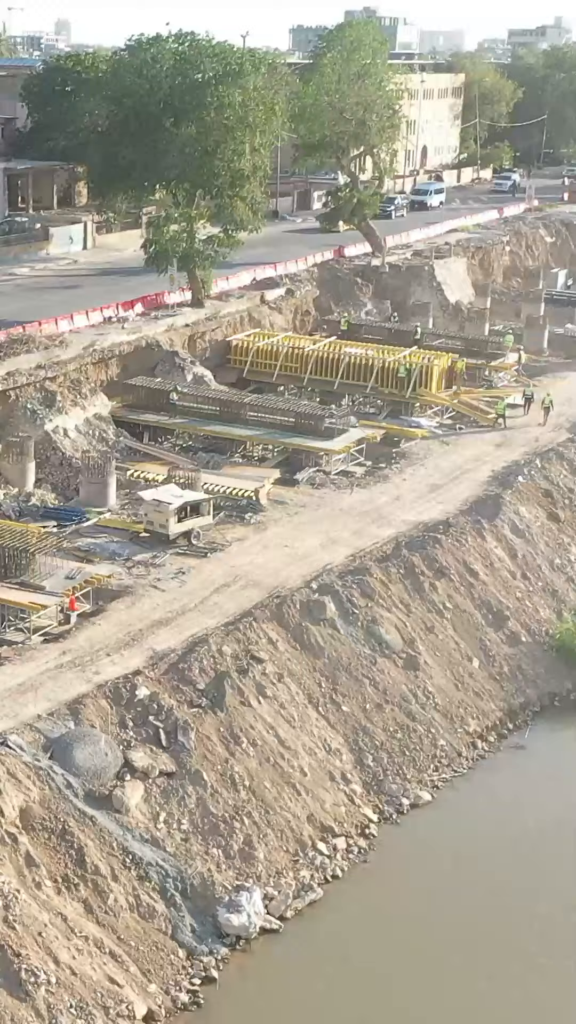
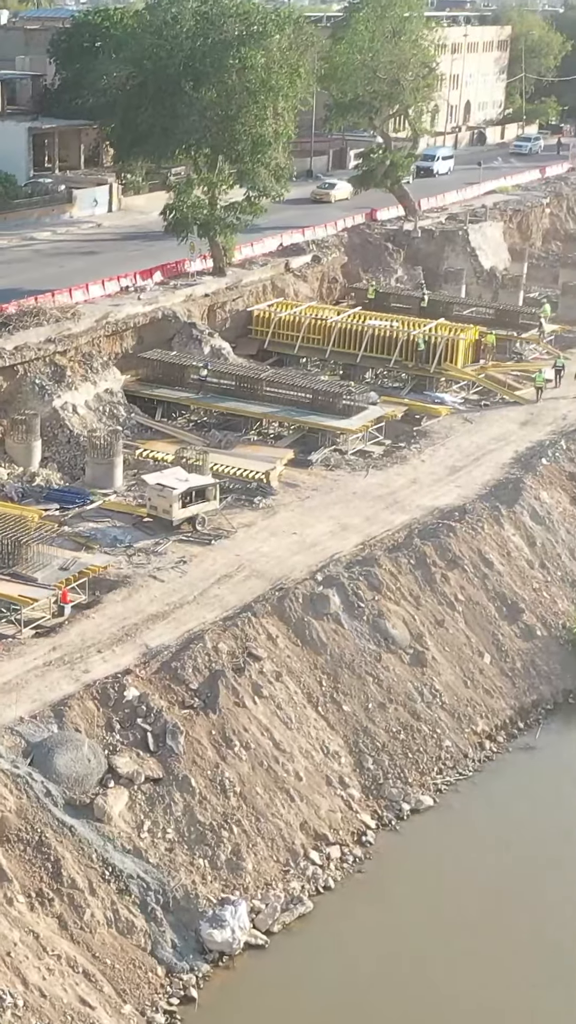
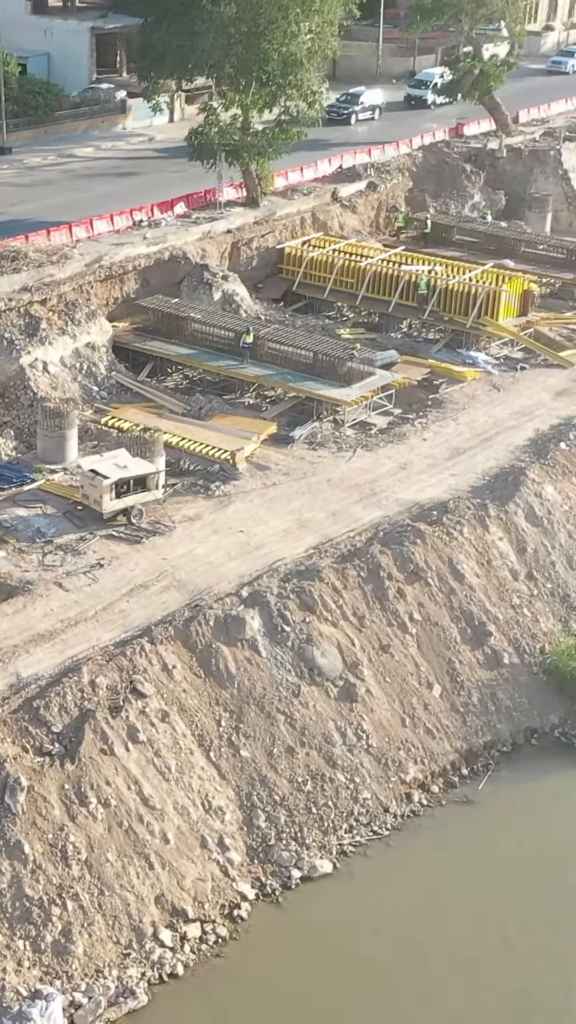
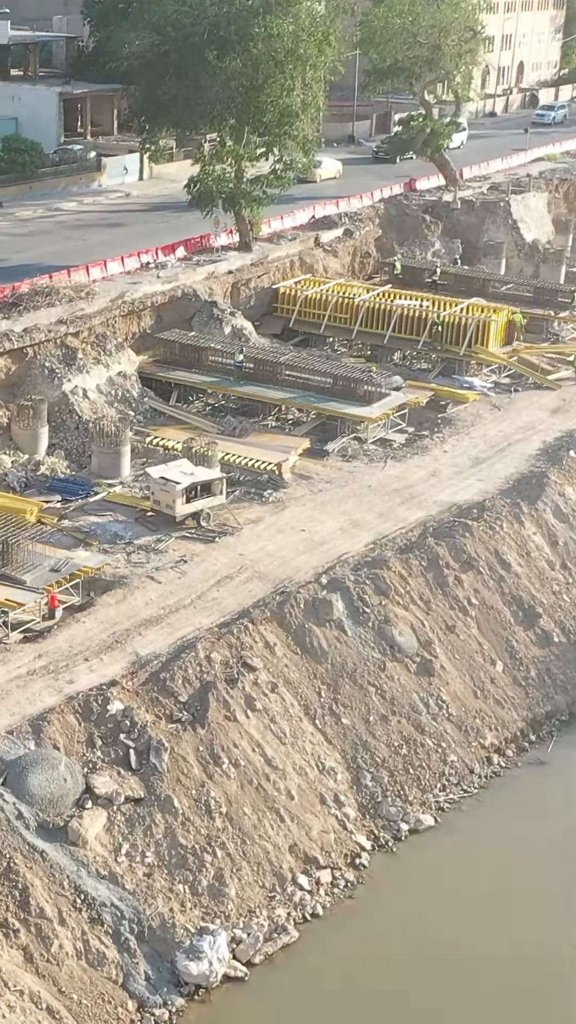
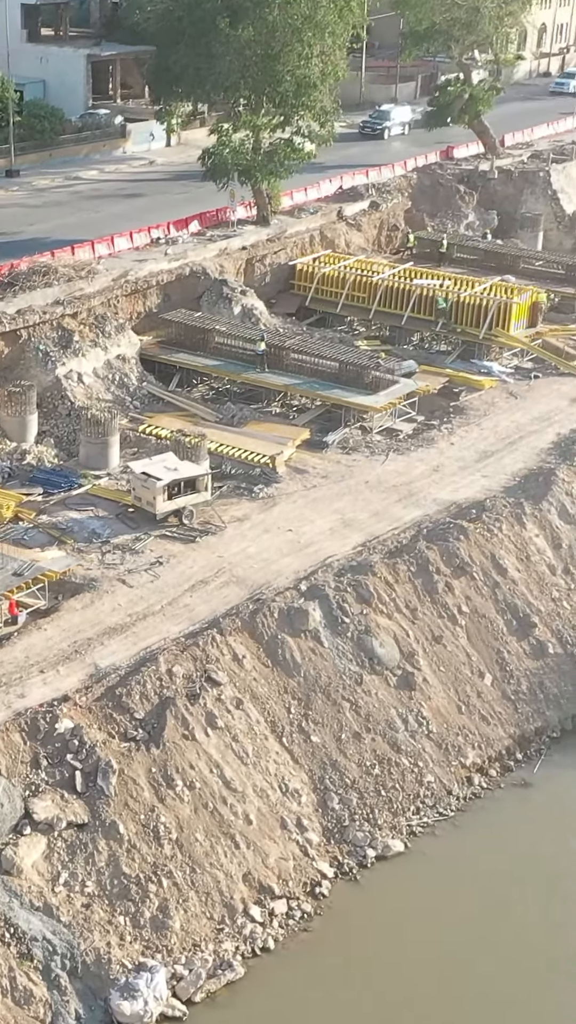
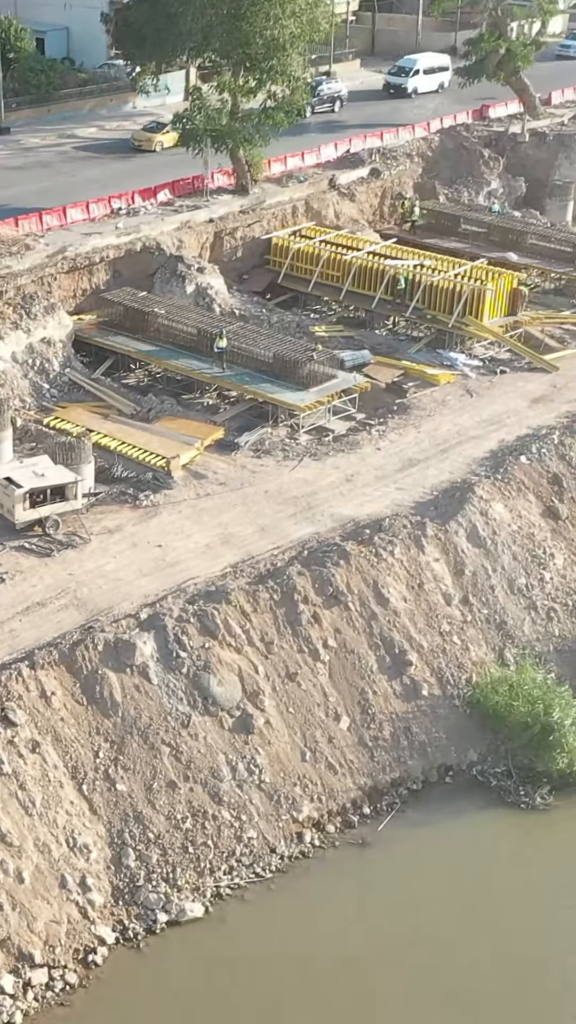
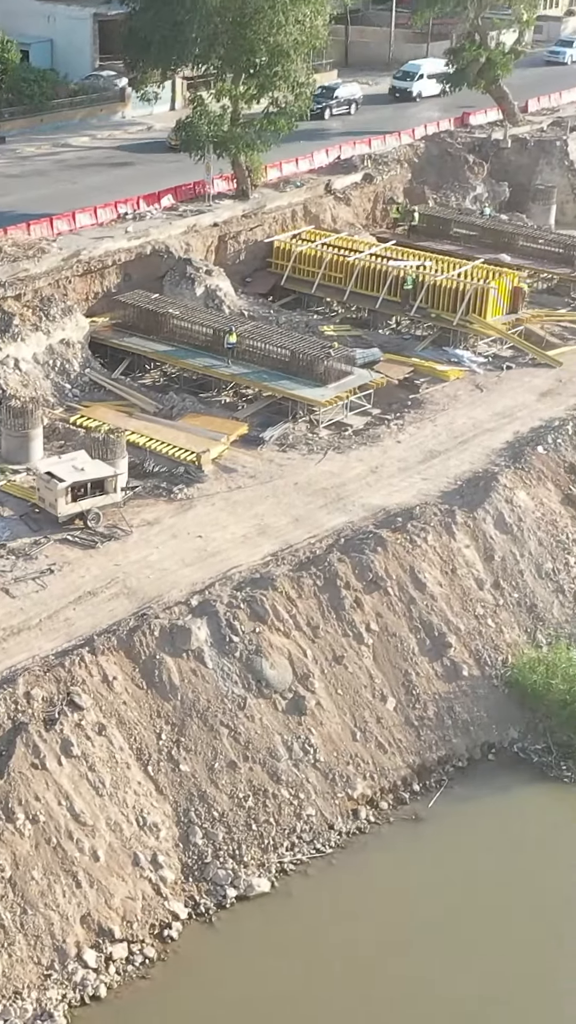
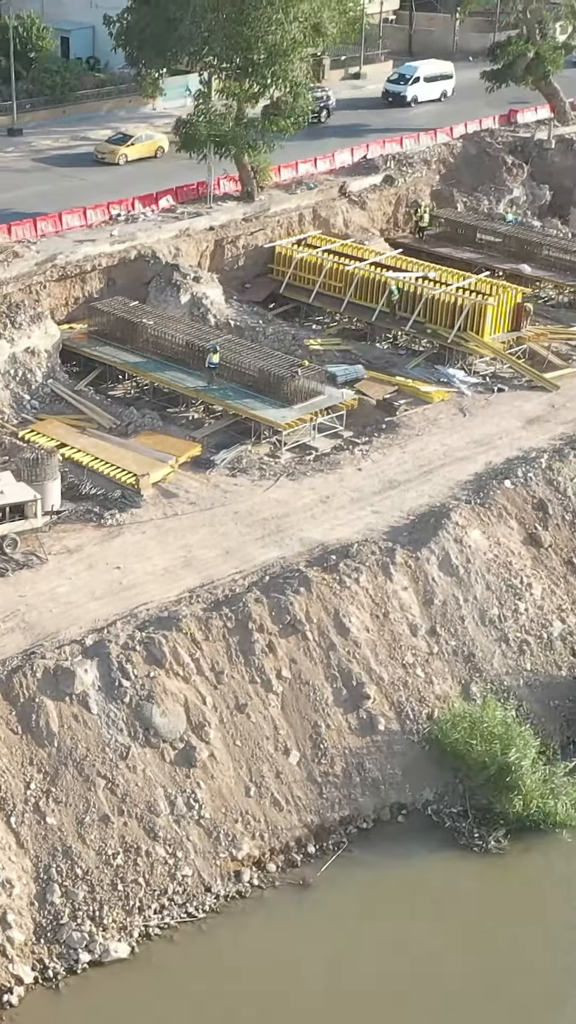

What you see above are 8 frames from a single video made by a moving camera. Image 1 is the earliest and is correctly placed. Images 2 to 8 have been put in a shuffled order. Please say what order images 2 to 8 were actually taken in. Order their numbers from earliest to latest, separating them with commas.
2, 4, 5, 3, 7, 6, 8
